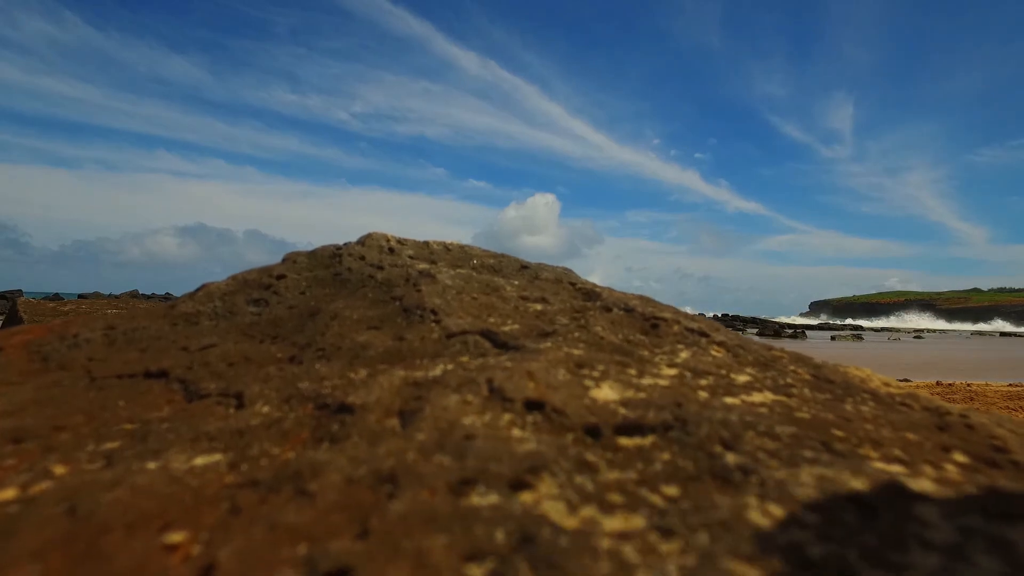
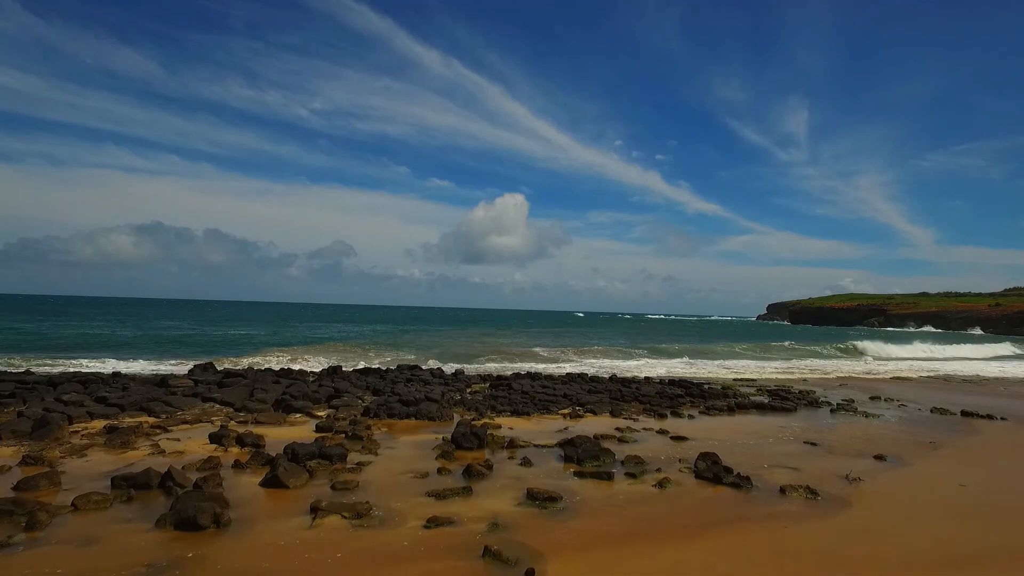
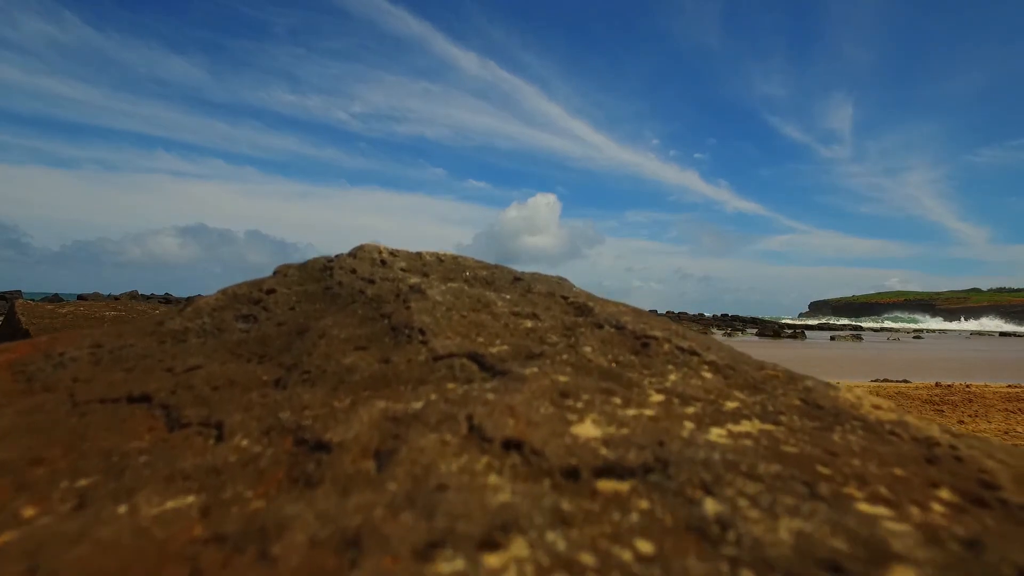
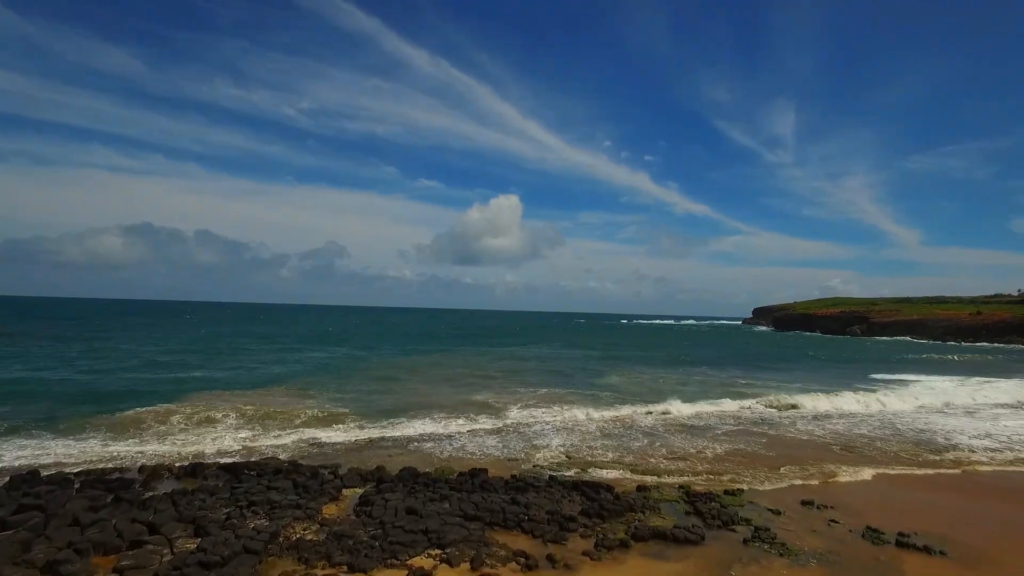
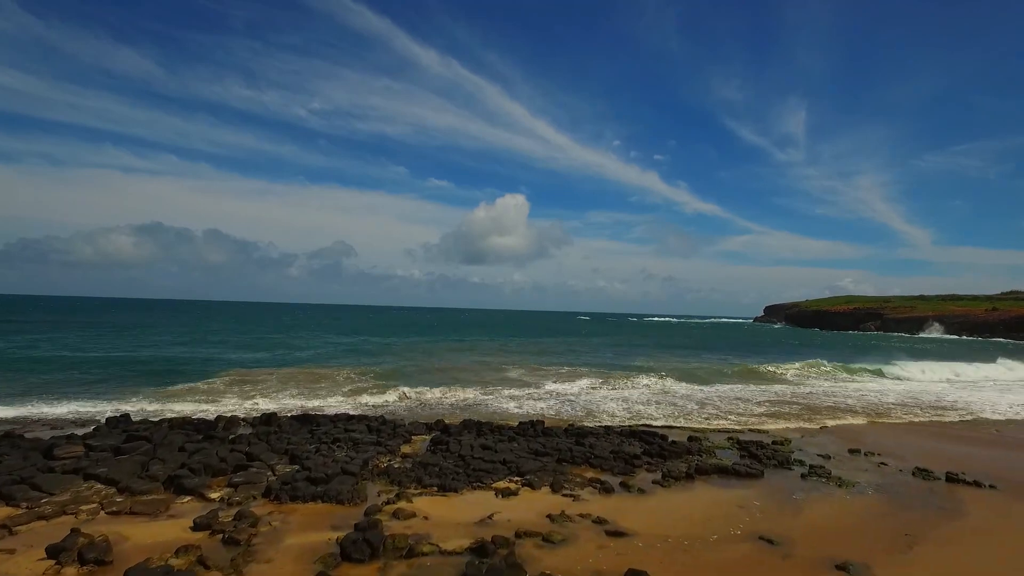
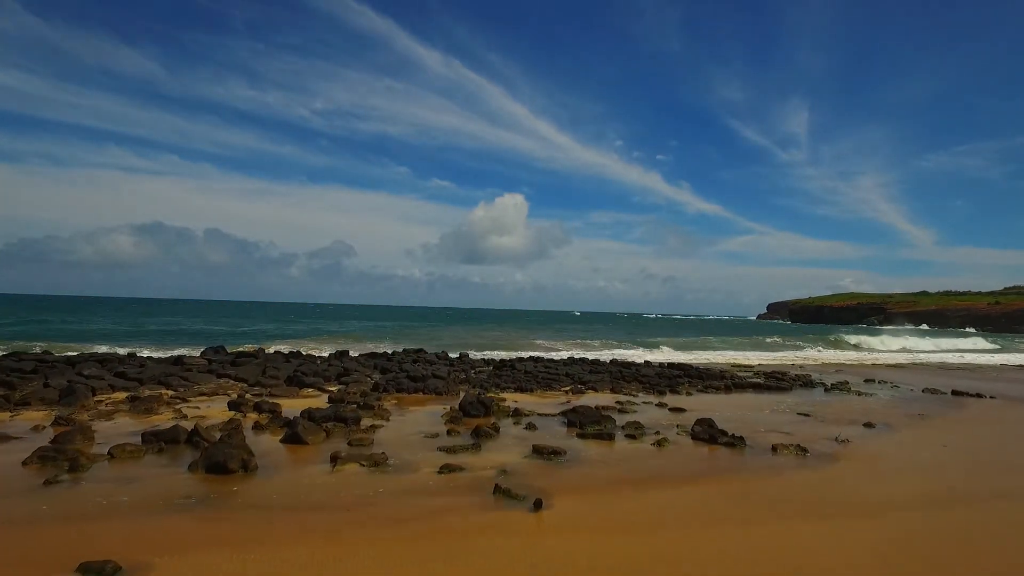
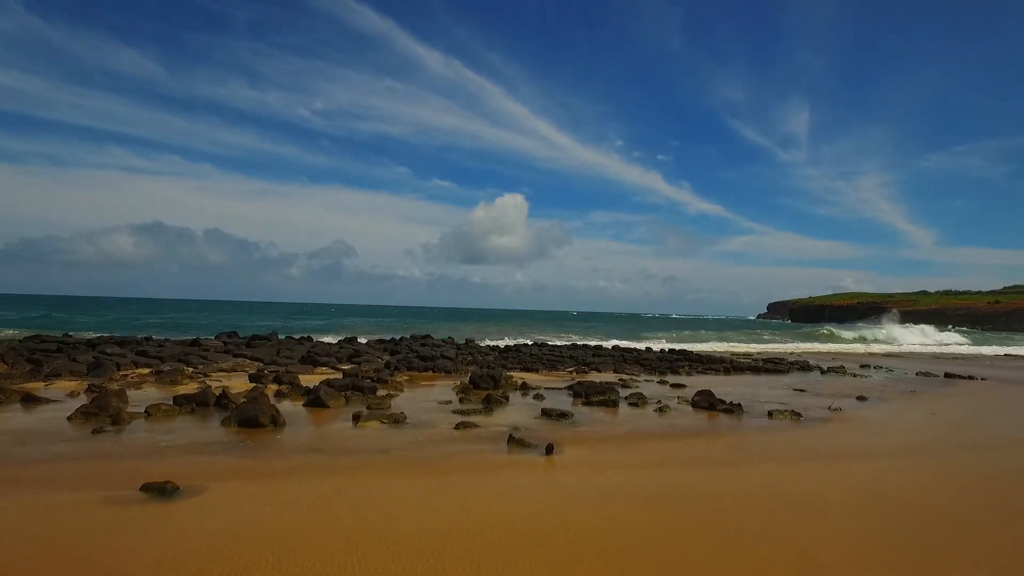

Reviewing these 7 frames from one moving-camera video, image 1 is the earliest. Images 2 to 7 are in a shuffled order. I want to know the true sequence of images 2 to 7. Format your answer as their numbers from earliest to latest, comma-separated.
3, 7, 6, 2, 5, 4
